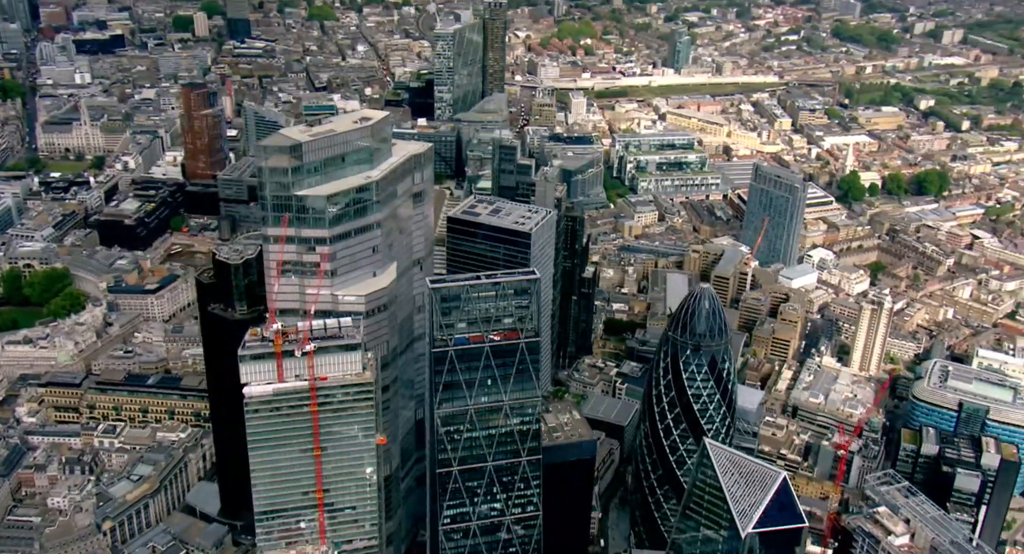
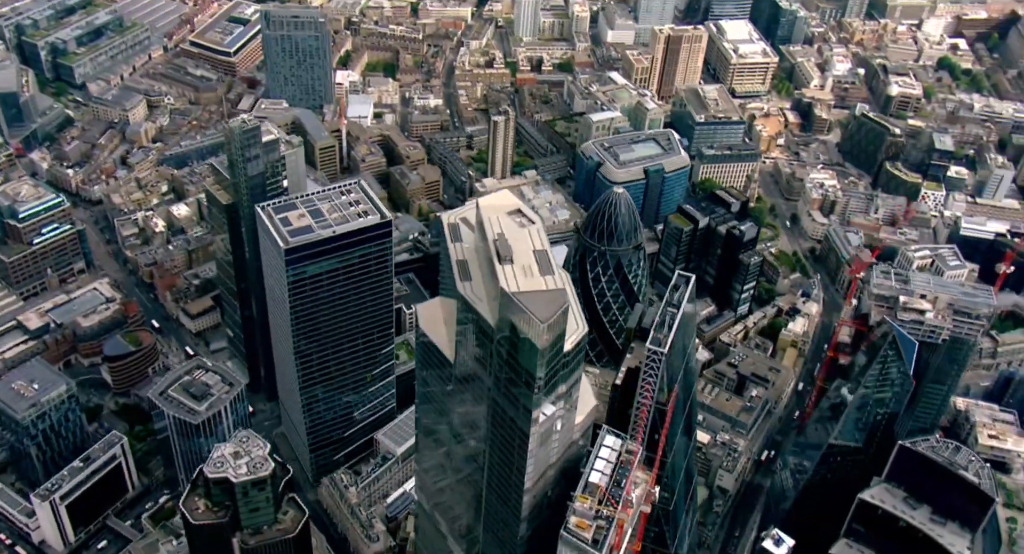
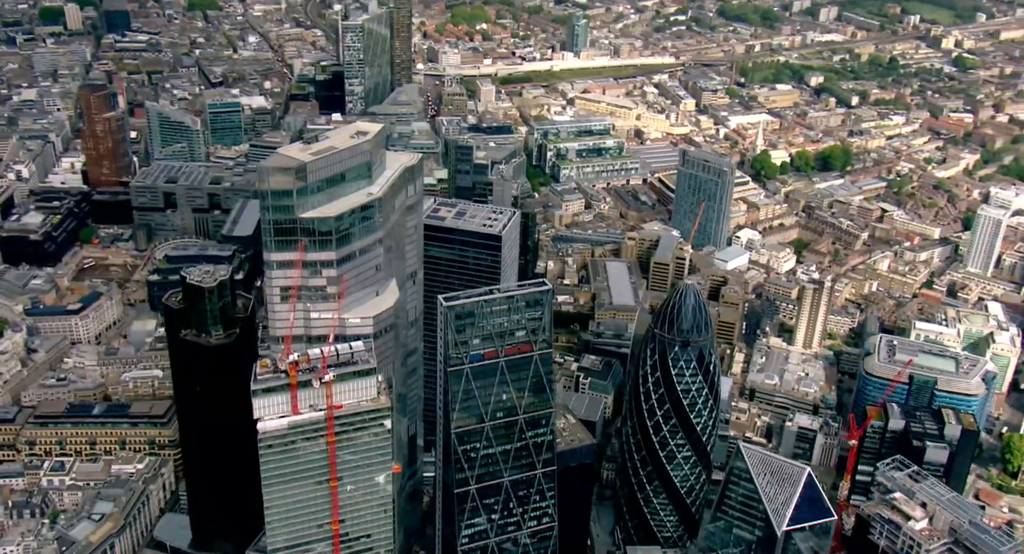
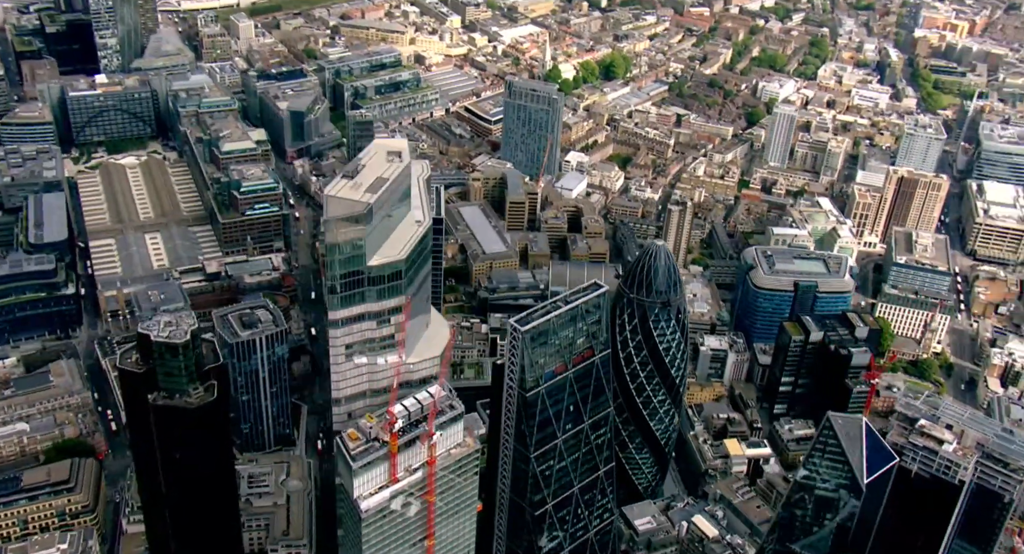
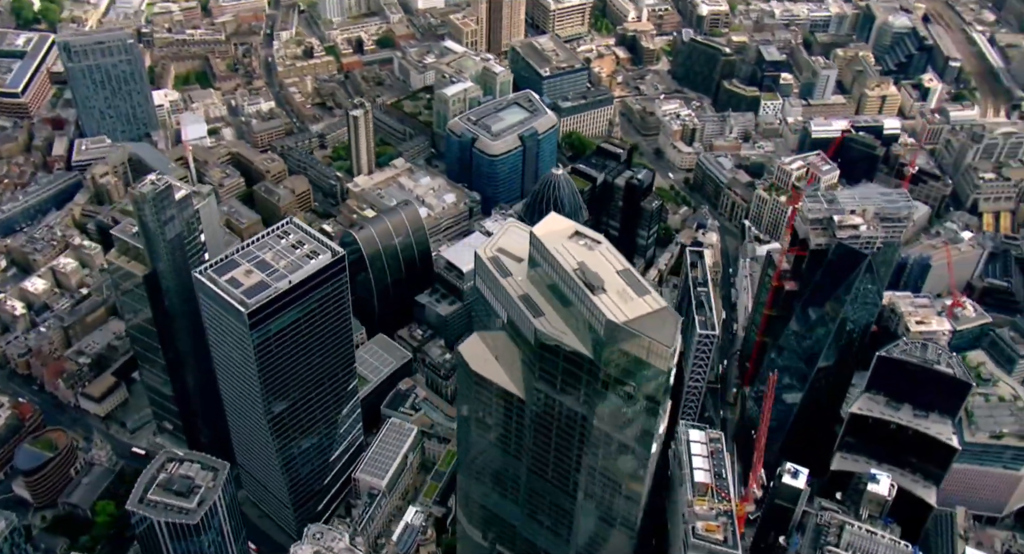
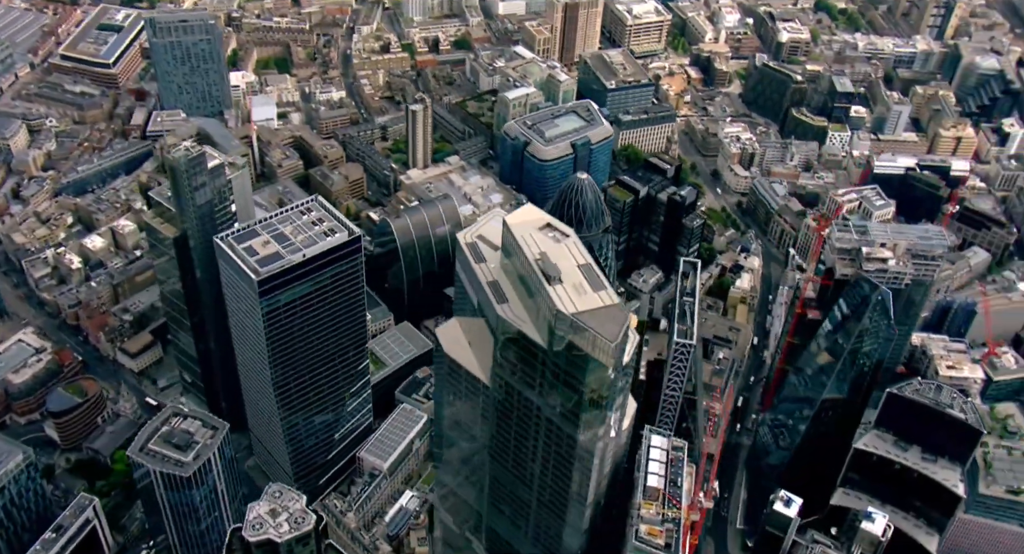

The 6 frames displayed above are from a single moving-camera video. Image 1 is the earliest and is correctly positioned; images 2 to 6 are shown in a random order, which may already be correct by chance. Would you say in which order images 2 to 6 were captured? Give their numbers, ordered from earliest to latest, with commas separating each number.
3, 4, 2, 6, 5
